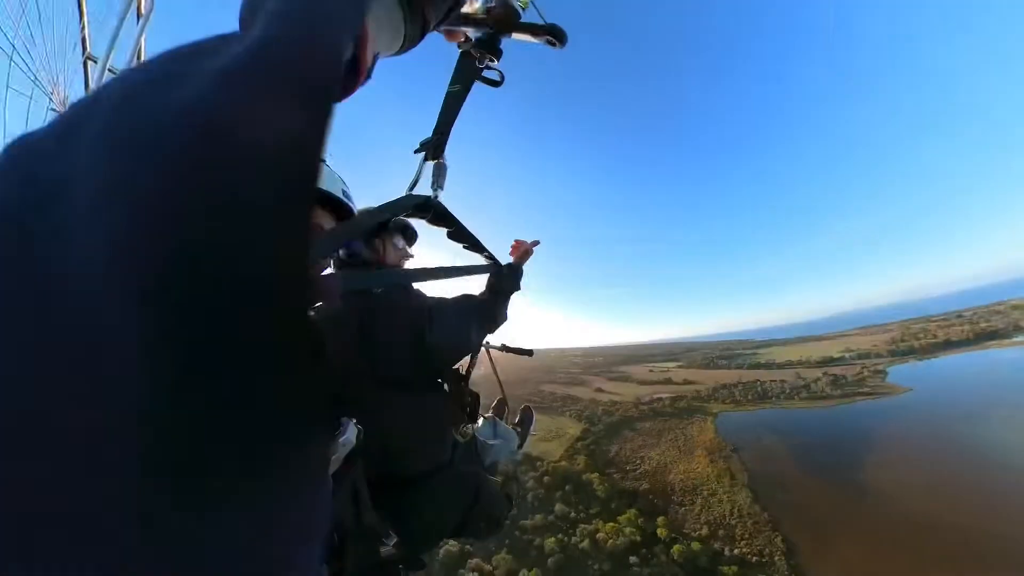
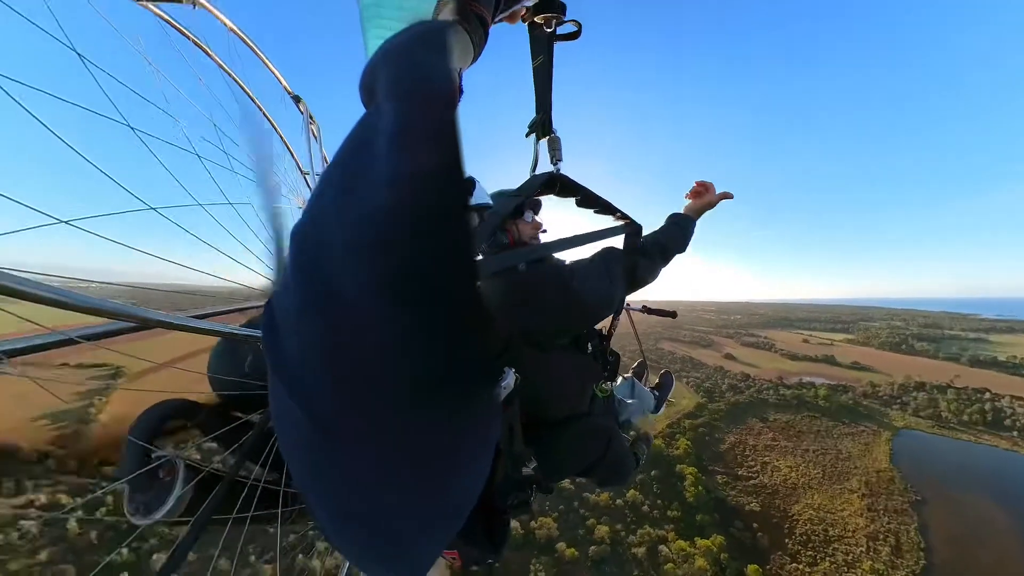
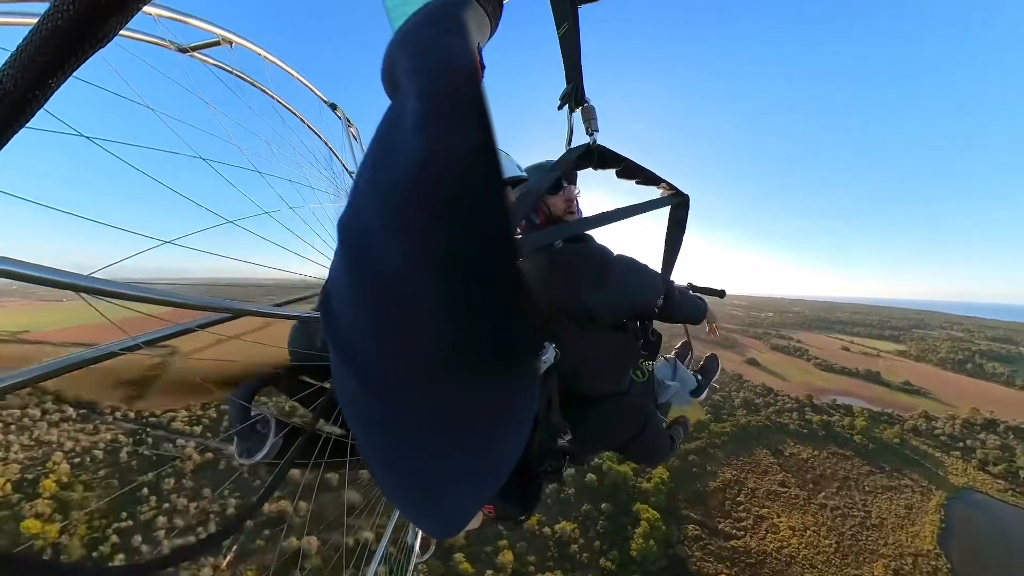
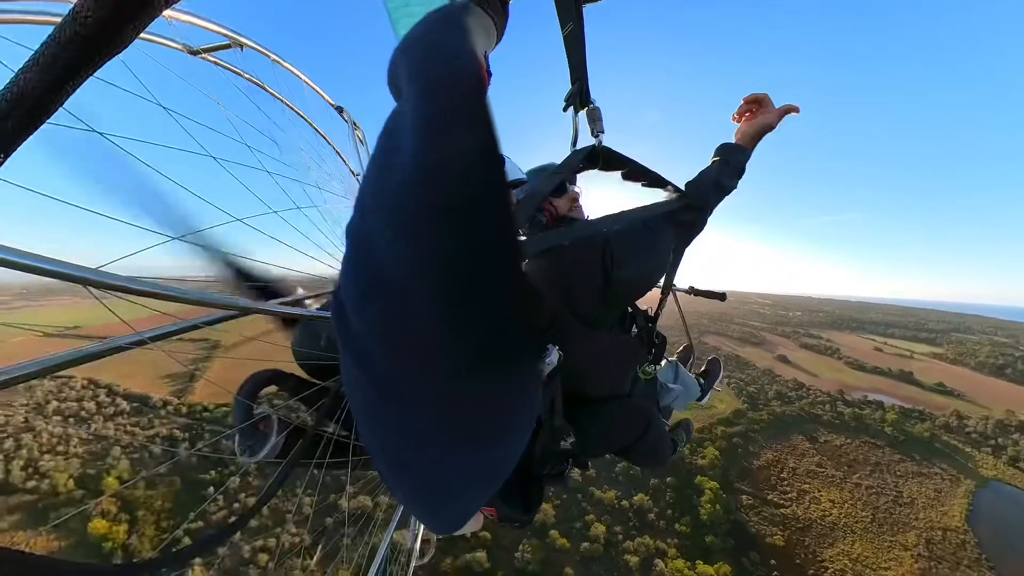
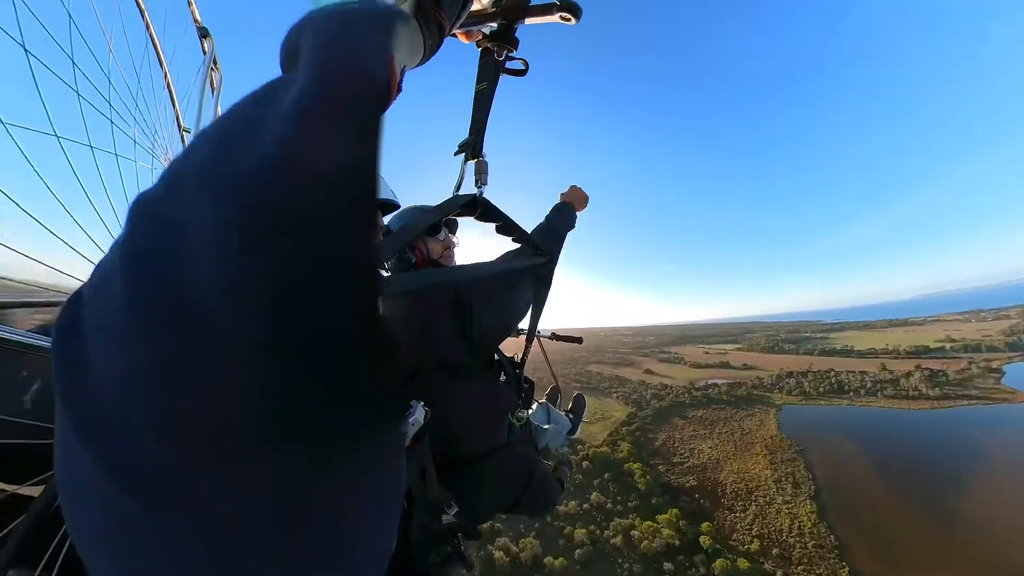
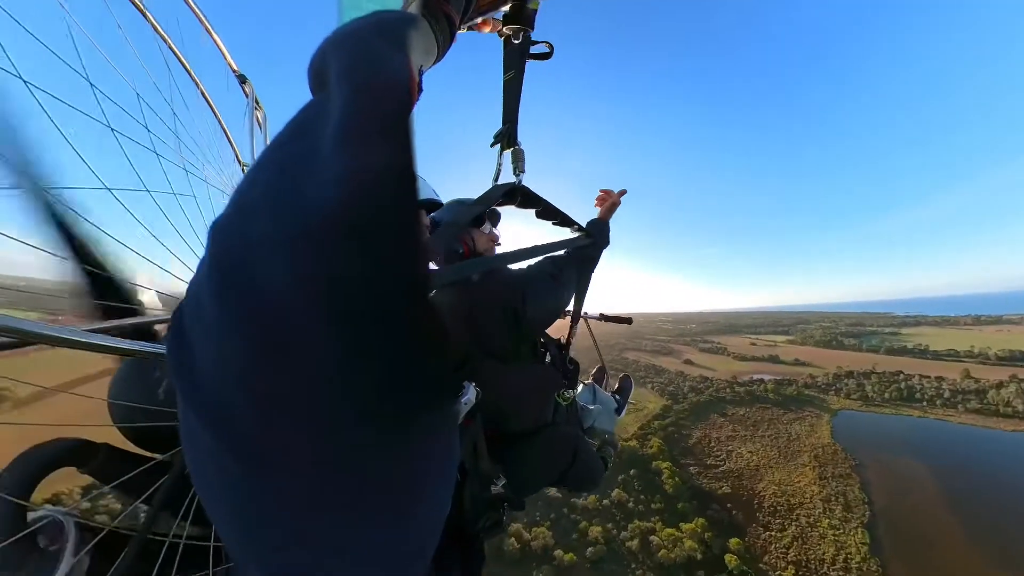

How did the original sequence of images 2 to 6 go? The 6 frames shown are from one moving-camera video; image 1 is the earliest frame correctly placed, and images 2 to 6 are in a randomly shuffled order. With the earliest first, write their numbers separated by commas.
5, 6, 2, 4, 3
